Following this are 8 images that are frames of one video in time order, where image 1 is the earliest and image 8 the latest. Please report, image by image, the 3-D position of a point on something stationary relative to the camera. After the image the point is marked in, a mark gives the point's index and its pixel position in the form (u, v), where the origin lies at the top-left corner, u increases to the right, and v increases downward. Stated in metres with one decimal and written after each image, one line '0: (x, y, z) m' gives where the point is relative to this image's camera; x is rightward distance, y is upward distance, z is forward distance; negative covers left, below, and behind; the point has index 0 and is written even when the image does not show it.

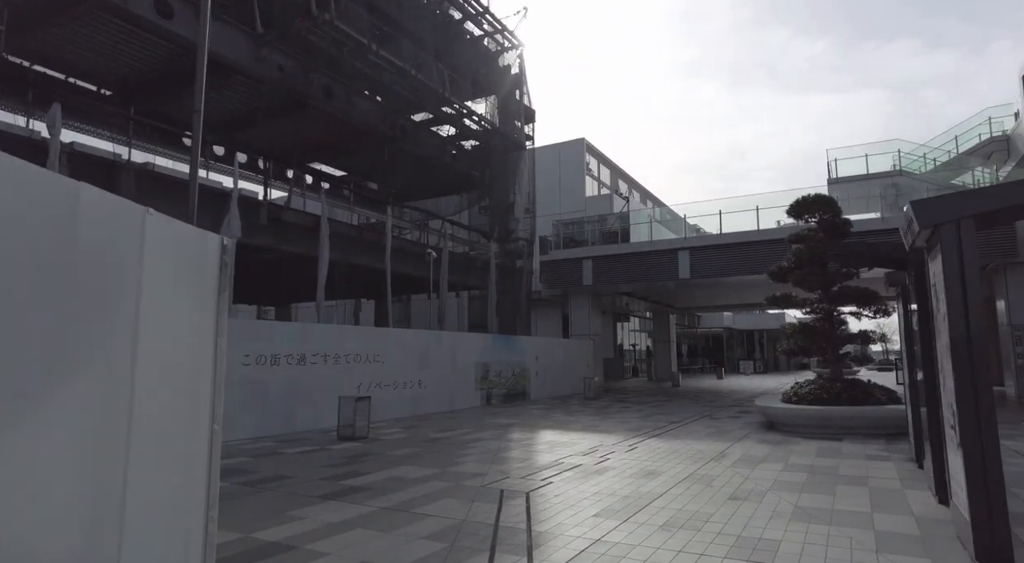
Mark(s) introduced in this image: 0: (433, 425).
0: (-2.0, -3.6, +14.7) m
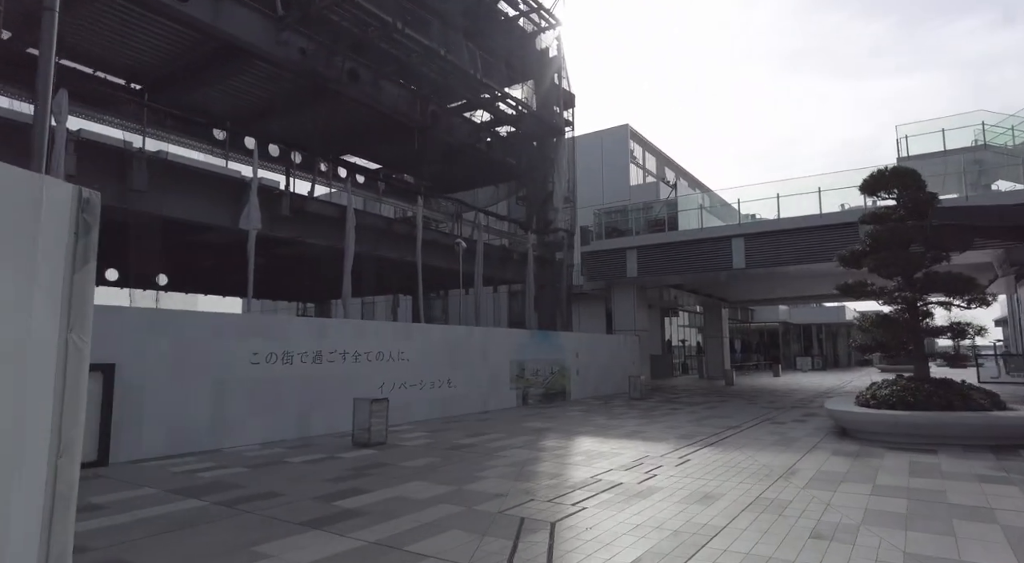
0: (-1.2, -3.4, +13.4) m
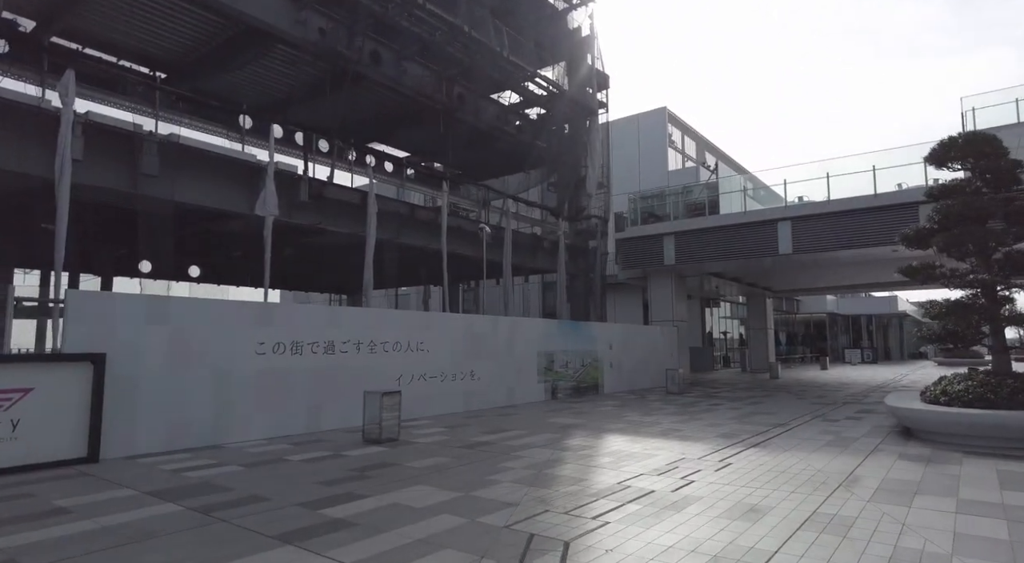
0: (-0.7, -3.1, +12.5) m
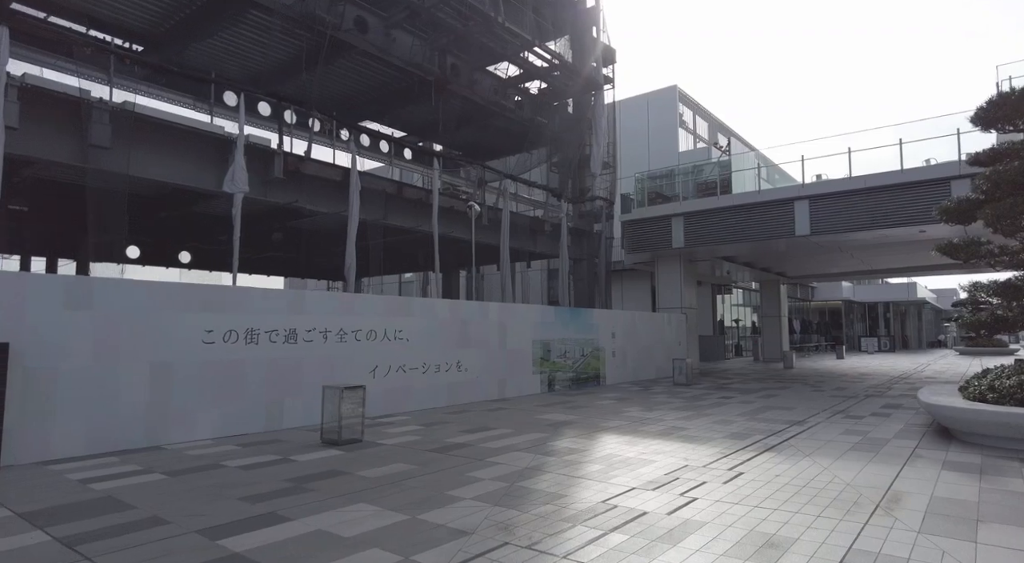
0: (-1.0, -2.7, +11.3) m
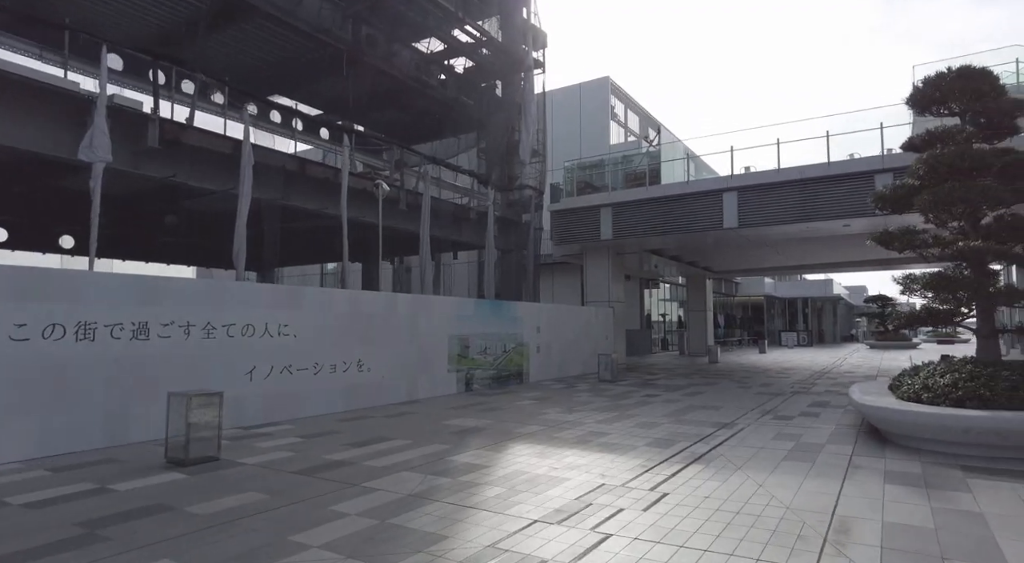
0: (-2.6, -2.5, +9.7) m
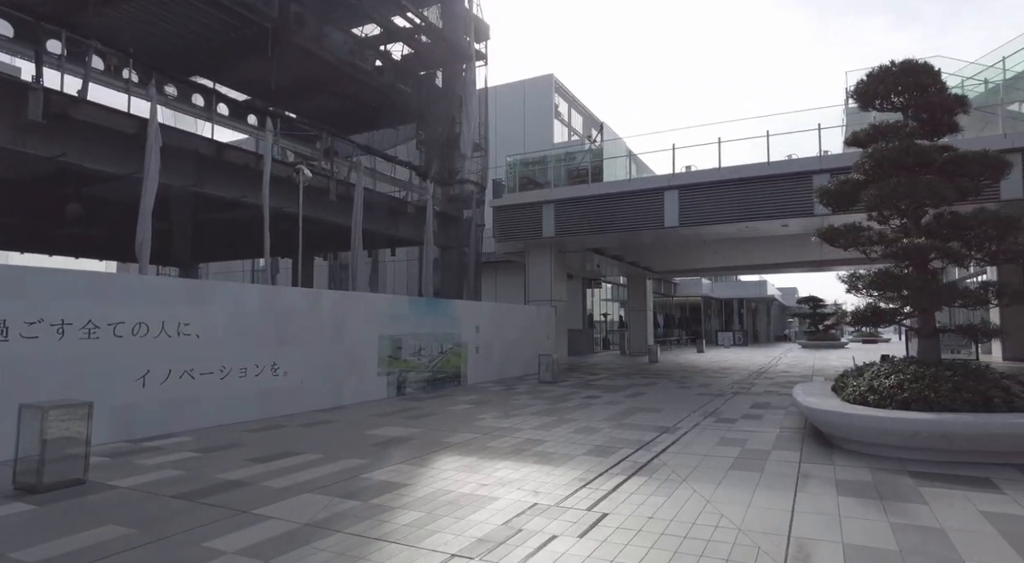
0: (-3.7, -2.4, +8.6) m
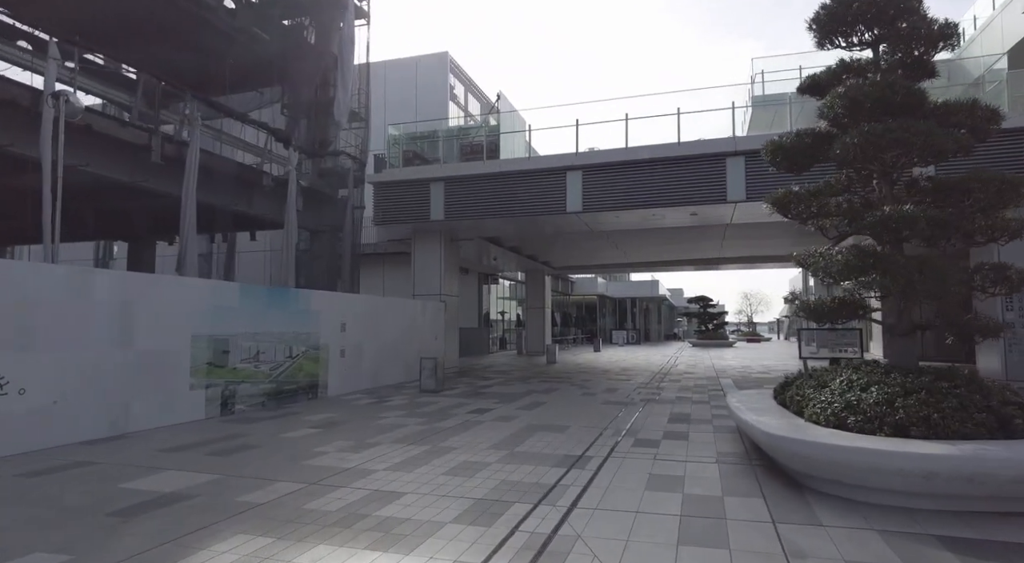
0: (-5.2, -2.0, +4.9) m
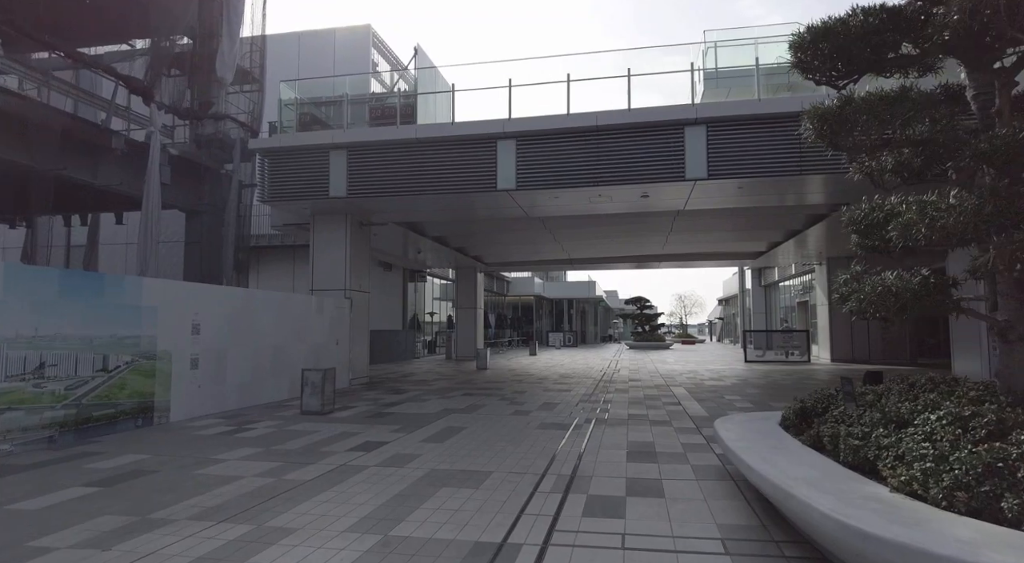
0: (-5.8, -1.7, +1.1) m
